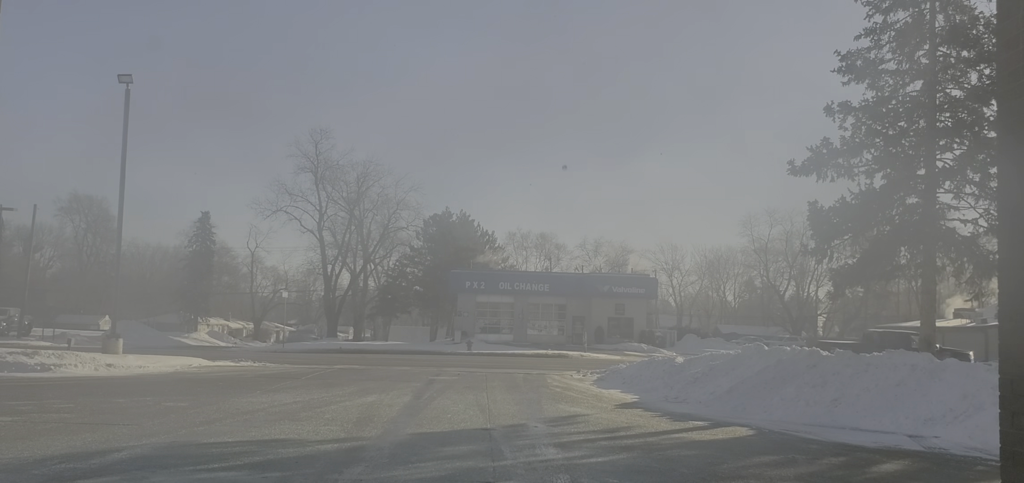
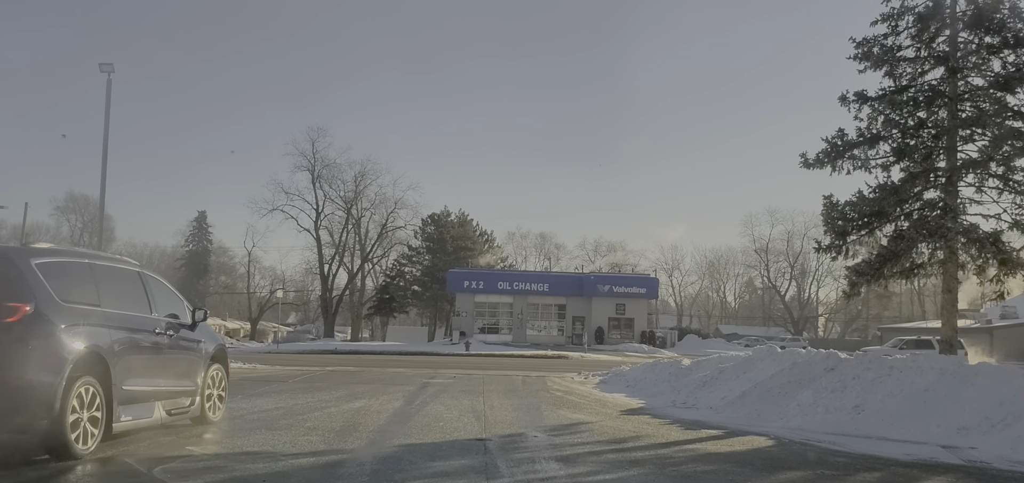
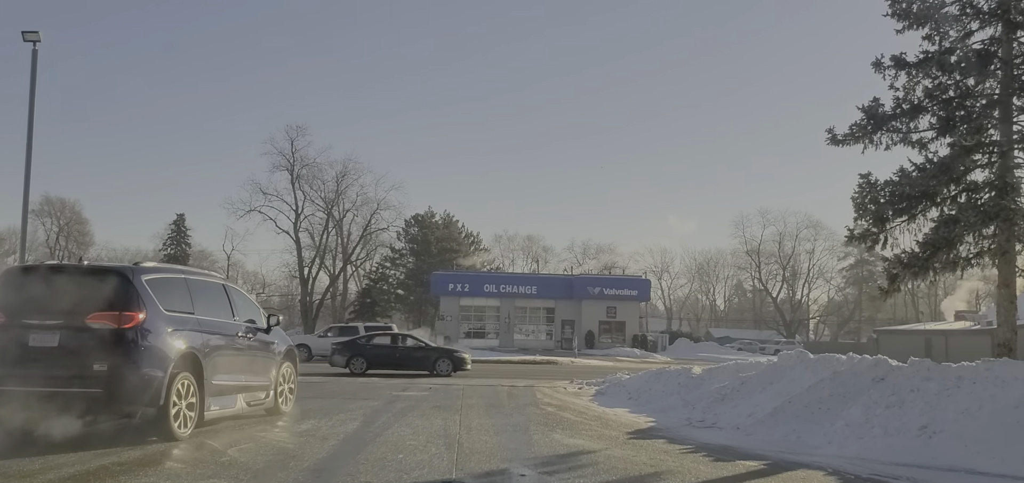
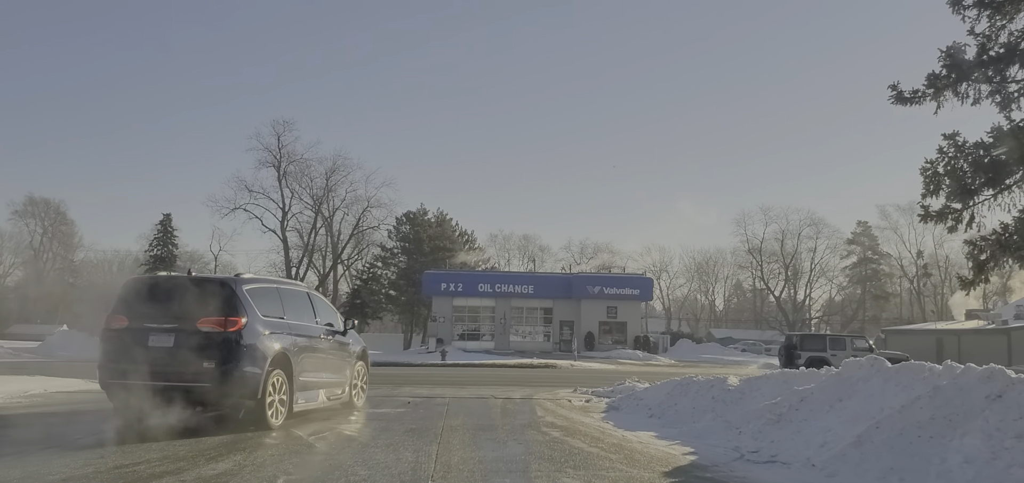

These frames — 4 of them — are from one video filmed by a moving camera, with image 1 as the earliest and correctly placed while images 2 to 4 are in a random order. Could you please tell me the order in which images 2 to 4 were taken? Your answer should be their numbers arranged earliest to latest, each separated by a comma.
2, 3, 4
